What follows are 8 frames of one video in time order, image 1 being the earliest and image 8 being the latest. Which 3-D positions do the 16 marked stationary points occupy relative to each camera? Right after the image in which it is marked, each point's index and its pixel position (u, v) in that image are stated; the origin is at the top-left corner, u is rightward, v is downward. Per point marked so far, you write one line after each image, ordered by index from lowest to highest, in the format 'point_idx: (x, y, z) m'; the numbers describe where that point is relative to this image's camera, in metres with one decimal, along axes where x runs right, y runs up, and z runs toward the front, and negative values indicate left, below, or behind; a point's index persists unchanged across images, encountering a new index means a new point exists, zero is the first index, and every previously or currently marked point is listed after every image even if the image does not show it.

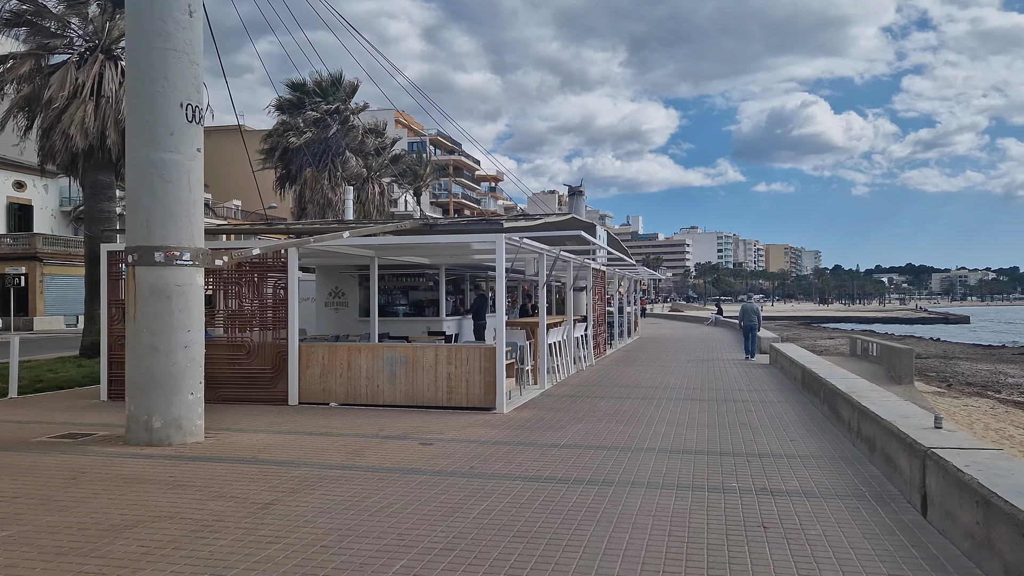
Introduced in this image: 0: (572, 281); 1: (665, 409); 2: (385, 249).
0: (+1.0, +0.1, +14.6) m
1: (+1.8, -1.4, +9.9) m
2: (-1.9, +0.6, +12.7) m
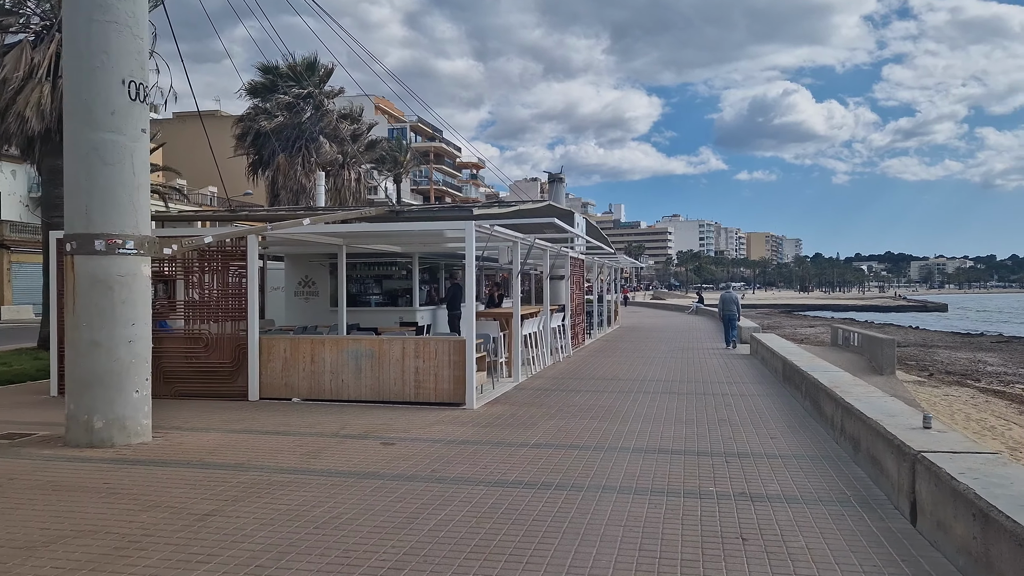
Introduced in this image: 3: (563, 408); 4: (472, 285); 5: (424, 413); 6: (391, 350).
0: (+0.6, +0.3, +14.2) m
1: (+1.5, -1.3, +9.5) m
2: (-2.3, +0.8, +12.2) m
3: (+0.6, -1.3, +9.3) m
4: (-0.4, 0.0, +9.1) m
5: (-0.9, -1.3, +8.7) m
6: (-1.4, -0.7, +9.3) m
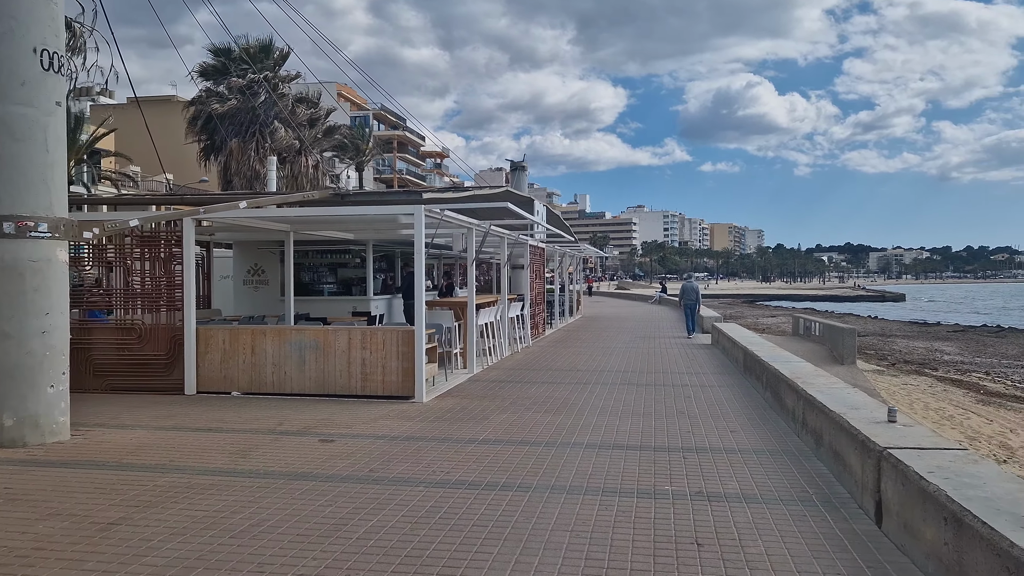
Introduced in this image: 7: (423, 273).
0: (-0.1, +0.5, +13.9) m
1: (+1.0, -1.2, +9.2) m
2: (-3.0, +0.9, +11.7) m
3: (+0.1, -1.2, +8.9) m
4: (-0.9, +0.2, +8.6) m
5: (-1.4, -1.2, +8.3) m
6: (-1.9, -0.6, +8.8) m
7: (-0.9, +0.1, +8.7) m
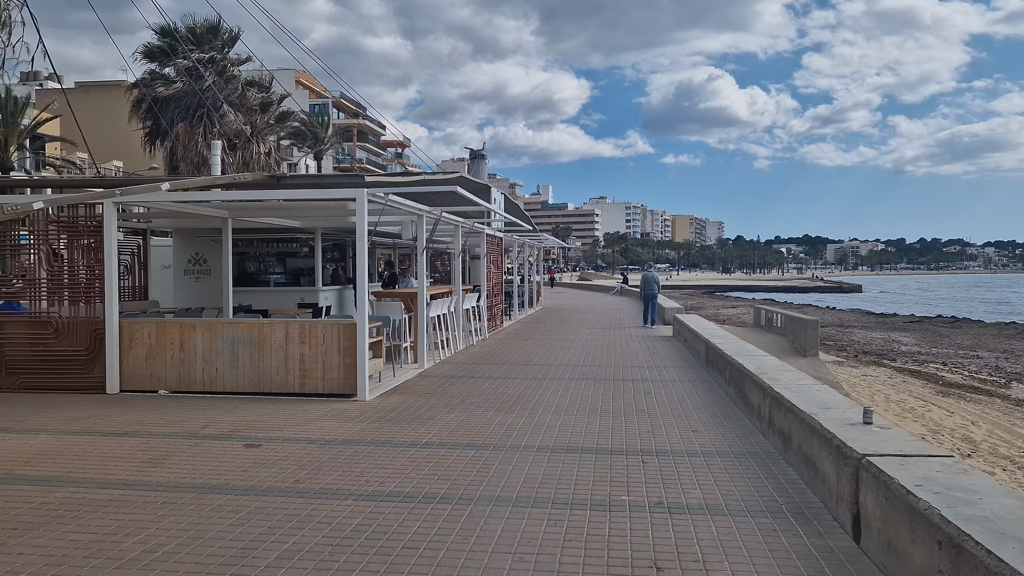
0: (-0.8, +0.6, +13.3) m
1: (+0.4, -1.1, +8.7) m
2: (-3.6, +1.1, +11.0) m
3: (-0.4, -1.1, +8.3) m
4: (-1.4, +0.2, +8.0) m
5: (-1.9, -1.1, +7.7) m
6: (-2.4, -0.5, +8.2) m
7: (-1.4, +0.2, +8.1) m
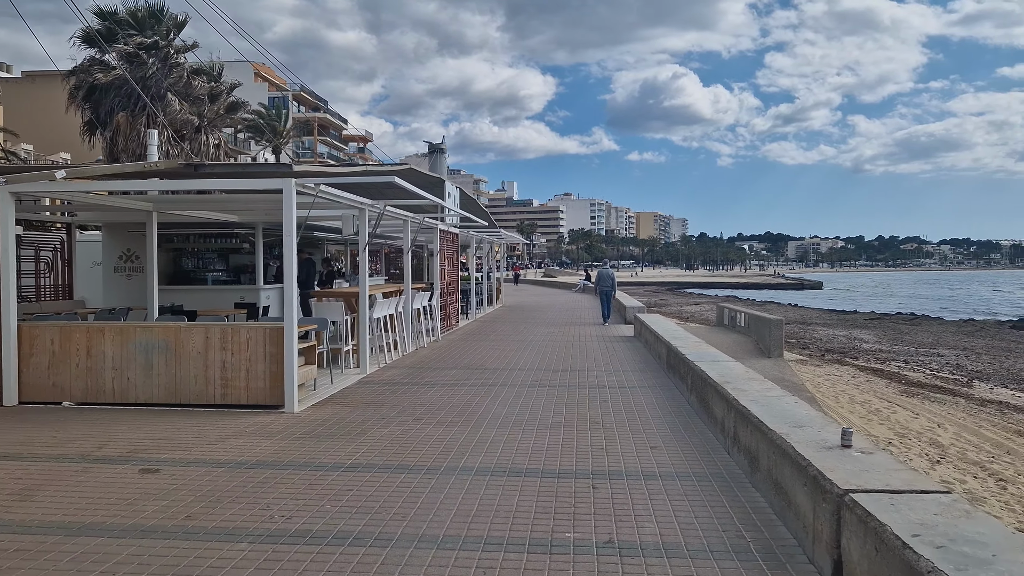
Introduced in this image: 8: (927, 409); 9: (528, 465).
0: (-1.5, +0.7, +12.6) m
1: (-0.1, -1.1, +8.0) m
2: (-4.2, +1.1, +10.2) m
3: (-0.9, -1.1, +7.6) m
4: (-1.9, +0.2, +7.3) m
5: (-2.4, -1.1, +6.9) m
6: (-2.9, -0.5, +7.4) m
7: (-1.9, +0.2, +7.3) m
8: (+8.0, -2.3, +16.2) m
9: (+0.1, -1.2, +5.5) m
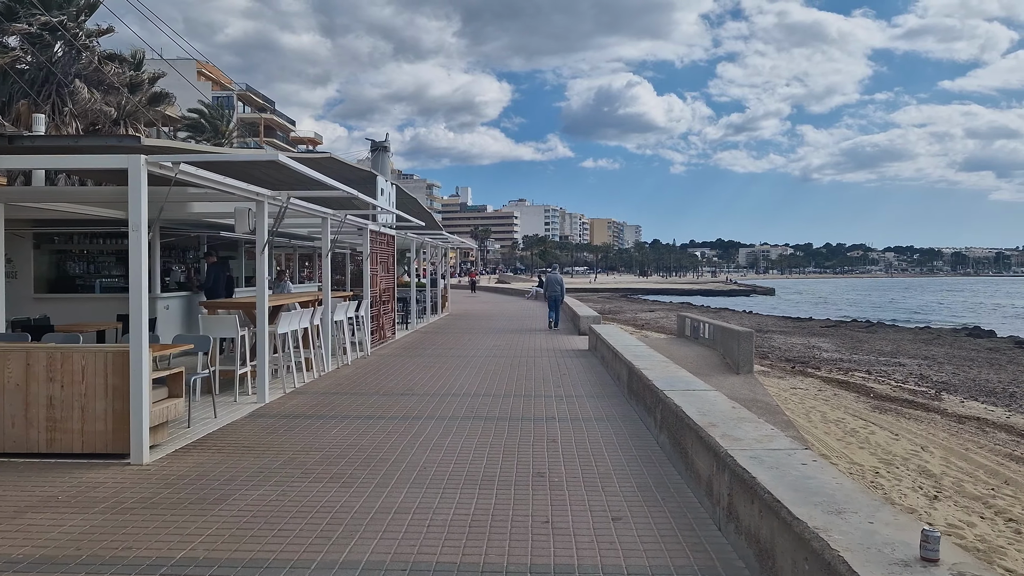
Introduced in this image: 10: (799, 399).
0: (-2.3, +0.5, +10.8) m
1: (-0.7, -1.2, +6.4) m
2: (-4.9, +1.0, +8.3) m
3: (-1.5, -1.2, +5.9) m
4: (-2.4, +0.2, +5.5) m
5: (-2.9, -1.2, +5.1) m
6: (-3.4, -0.5, +5.6) m
7: (-2.4, +0.2, +5.6) m
8: (+7.0, -2.5, +14.9) m
9: (-0.3, -1.2, +3.9) m
10: (+6.2, -2.4, +18.0) m
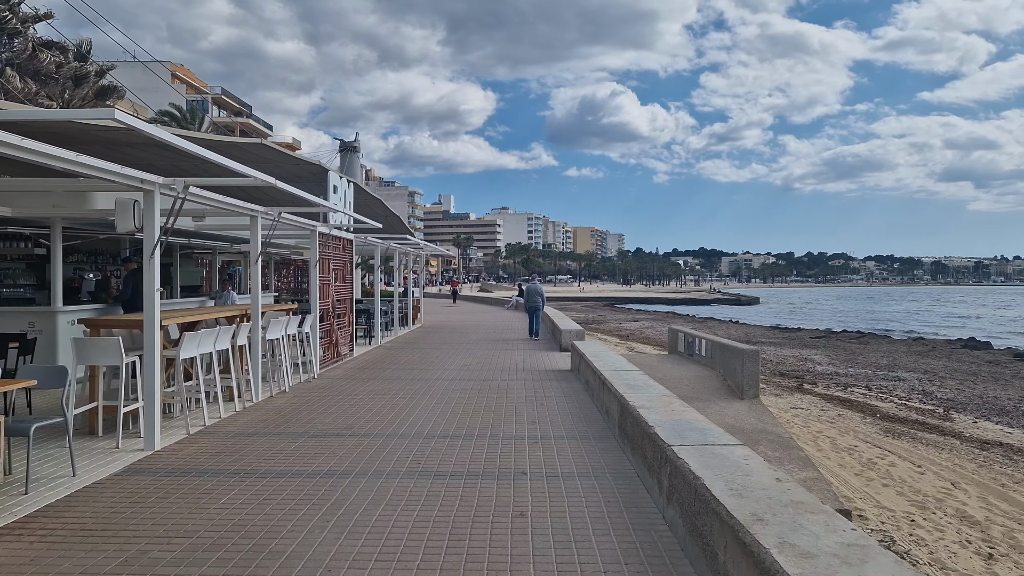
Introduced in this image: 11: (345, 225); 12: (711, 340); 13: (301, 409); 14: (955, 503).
0: (-2.7, +0.4, +9.0) m
1: (-0.9, -1.3, +4.6) m
2: (-5.2, +0.9, +6.5) m
3: (-1.8, -1.3, +4.1) m
4: (-2.7, +0.1, +3.7) m
5: (-3.1, -1.3, +3.3) m
6: (-3.6, -0.6, +3.8) m
7: (-2.7, +0.1, +3.8) m
8: (+6.6, -2.7, +13.3) m
9: (-0.6, -1.3, +2.1) m
10: (+5.7, -2.6, +16.4) m
11: (-2.5, +0.9, +12.5) m
12: (+3.2, -0.8, +13.5) m
13: (-2.1, -1.2, +8.5) m
14: (+5.3, -2.6, +10.0) m
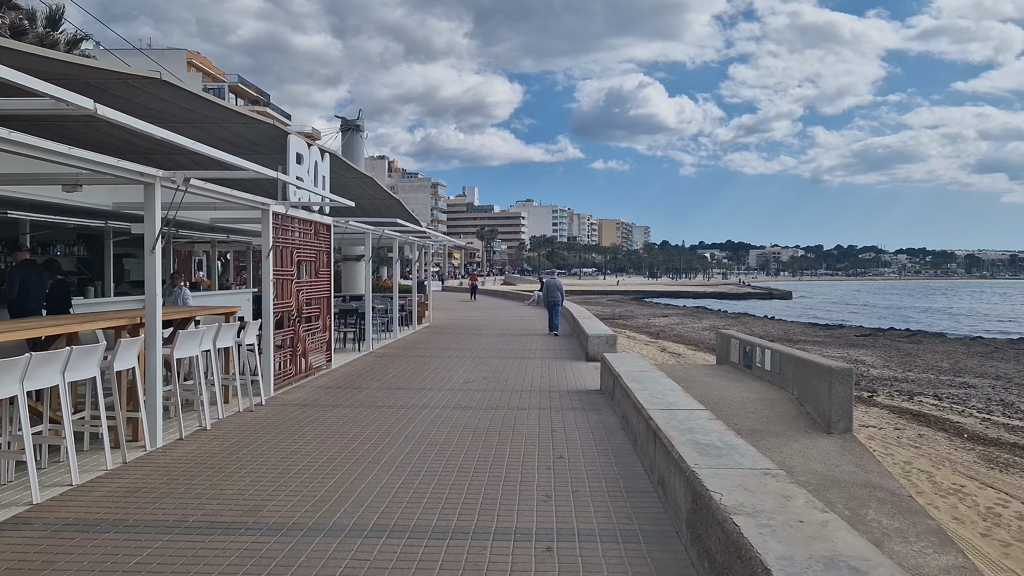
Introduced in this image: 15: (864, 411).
0: (-2.6, +0.4, +6.4) m
1: (-1.0, -1.3, +1.9) m
2: (-5.2, +0.9, +3.9) m
3: (-1.9, -1.3, +1.5) m
4: (-2.8, +0.1, +1.1) m
5: (-3.2, -1.3, +0.7) m
6: (-3.7, -0.6, +1.2) m
7: (-2.8, +0.1, +1.1) m
8: (+6.8, -2.7, +10.4) m
9: (-0.7, -1.4, -0.6) m
10: (+6.0, -2.5, +13.5) m
11: (-2.3, +1.0, +9.8) m
12: (+3.4, -0.8, +10.7) m
13: (-2.1, -1.2, +5.9) m
14: (+5.4, -2.6, +7.2) m
15: (+7.7, -2.6, +18.1) m
